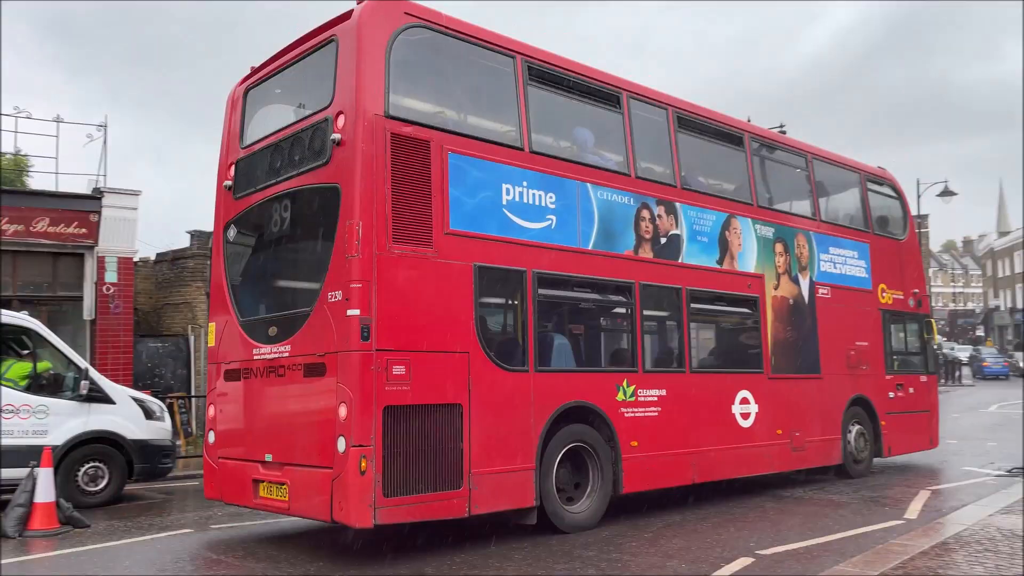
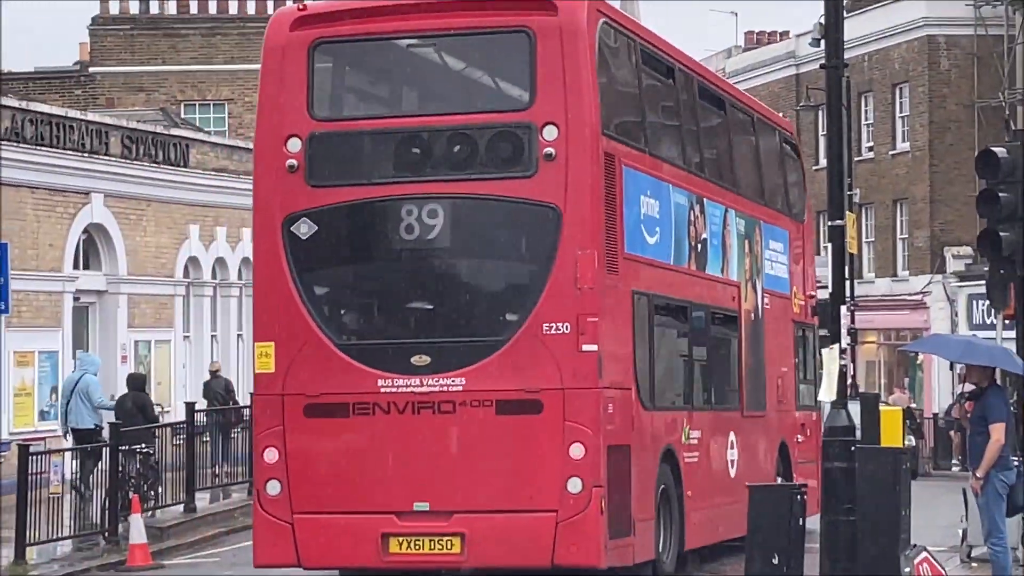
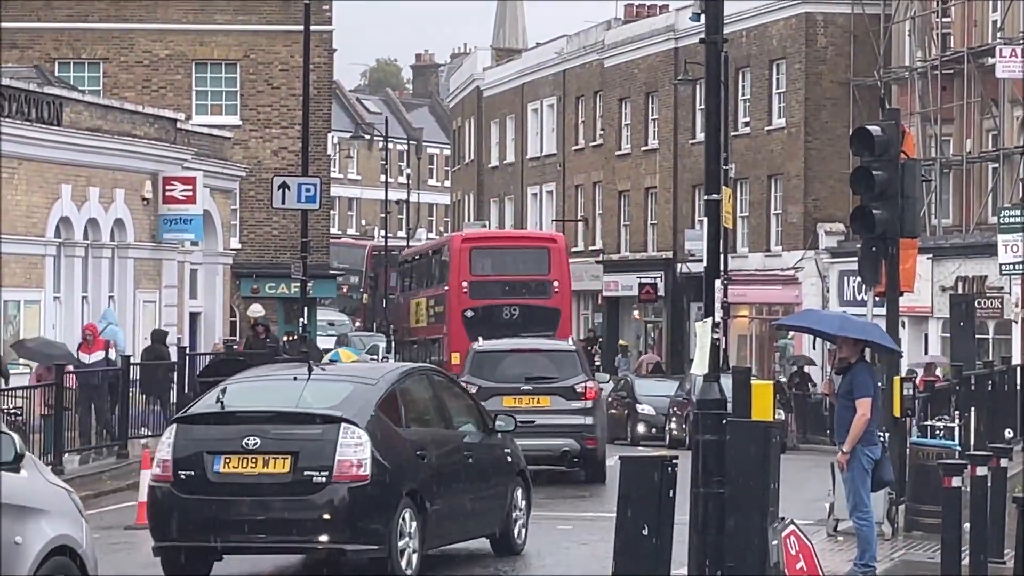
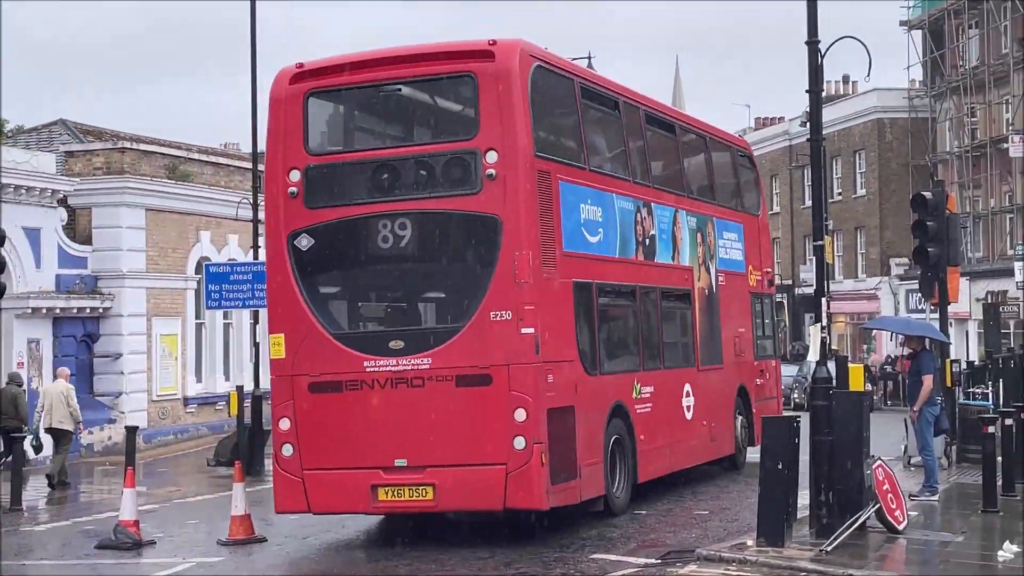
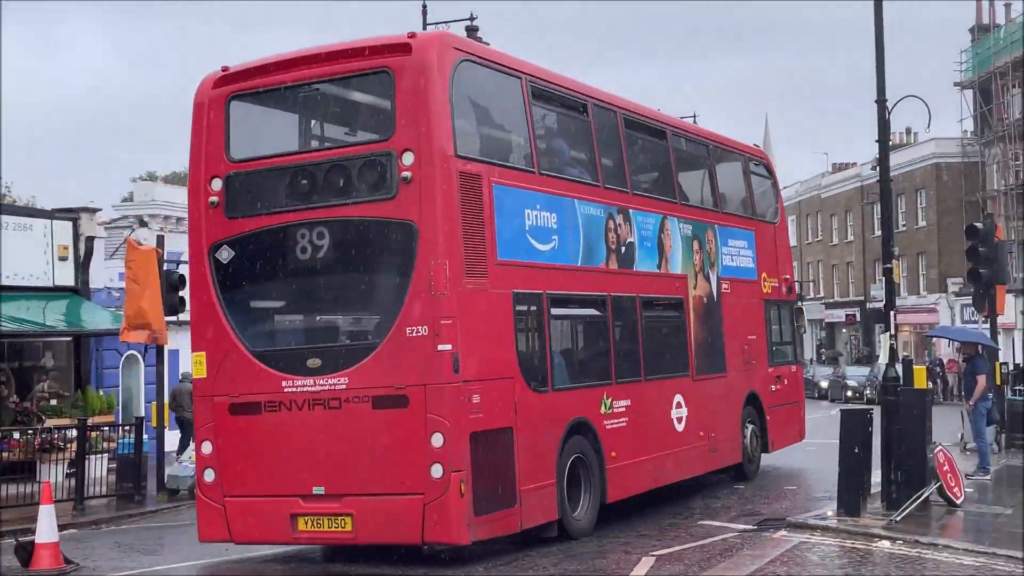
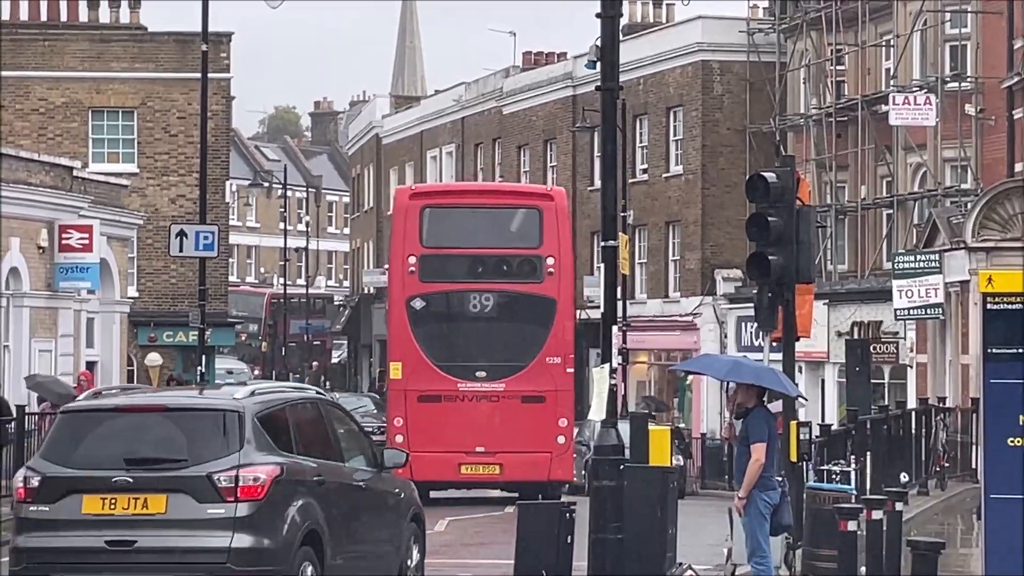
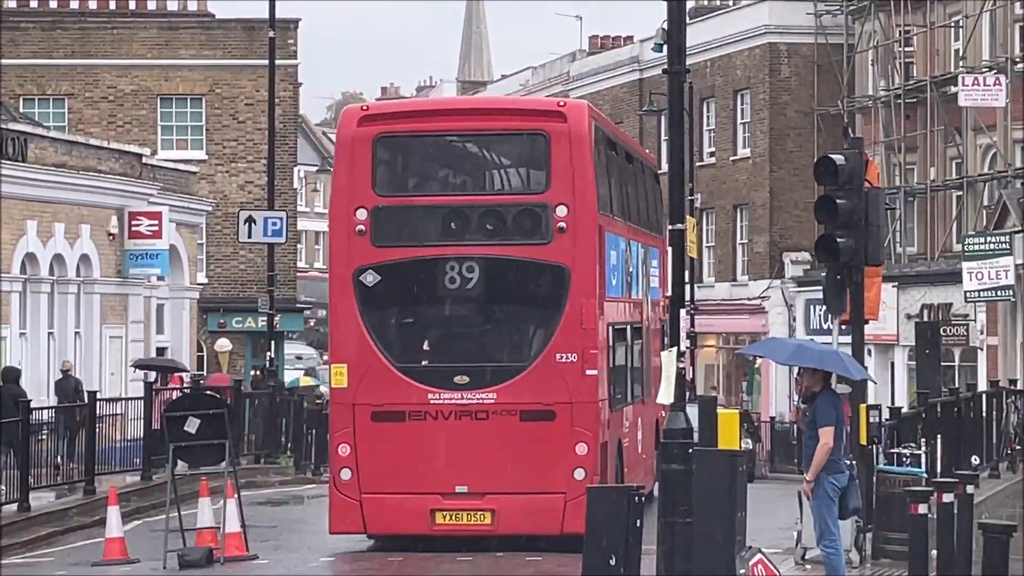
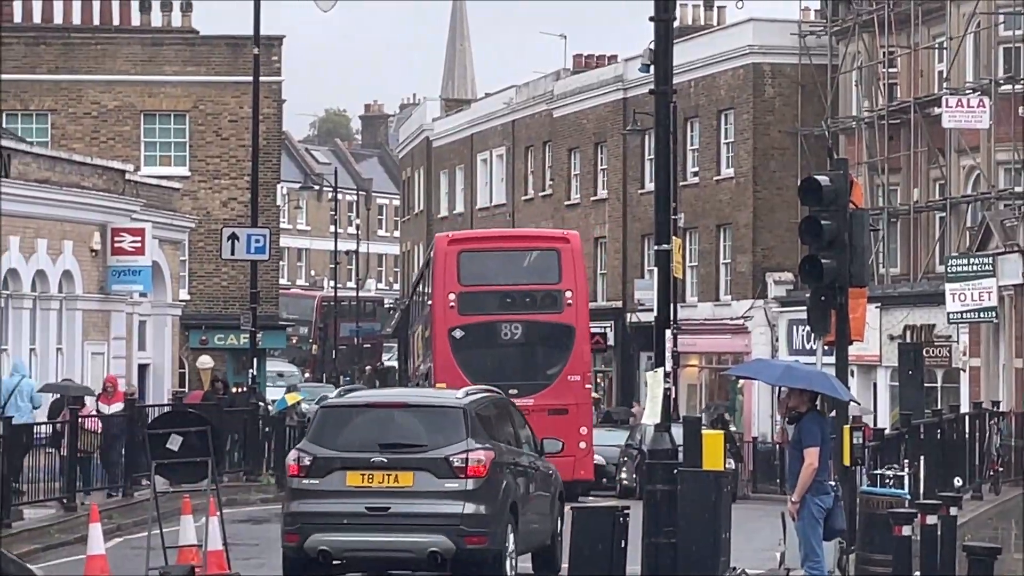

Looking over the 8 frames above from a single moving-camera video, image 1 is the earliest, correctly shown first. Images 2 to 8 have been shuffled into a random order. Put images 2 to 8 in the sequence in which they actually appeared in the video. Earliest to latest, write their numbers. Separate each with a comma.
5, 4, 2, 7, 6, 8, 3
